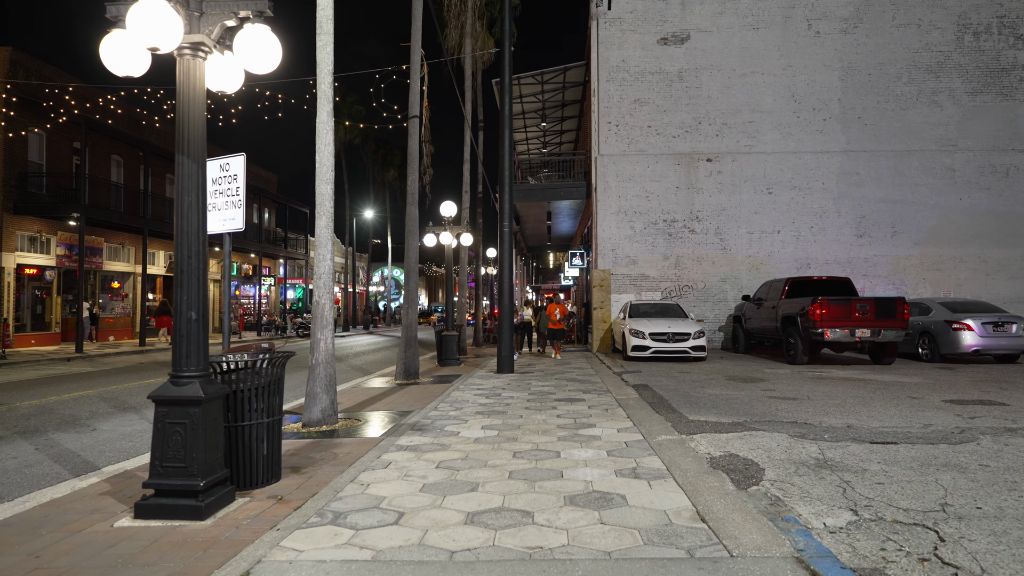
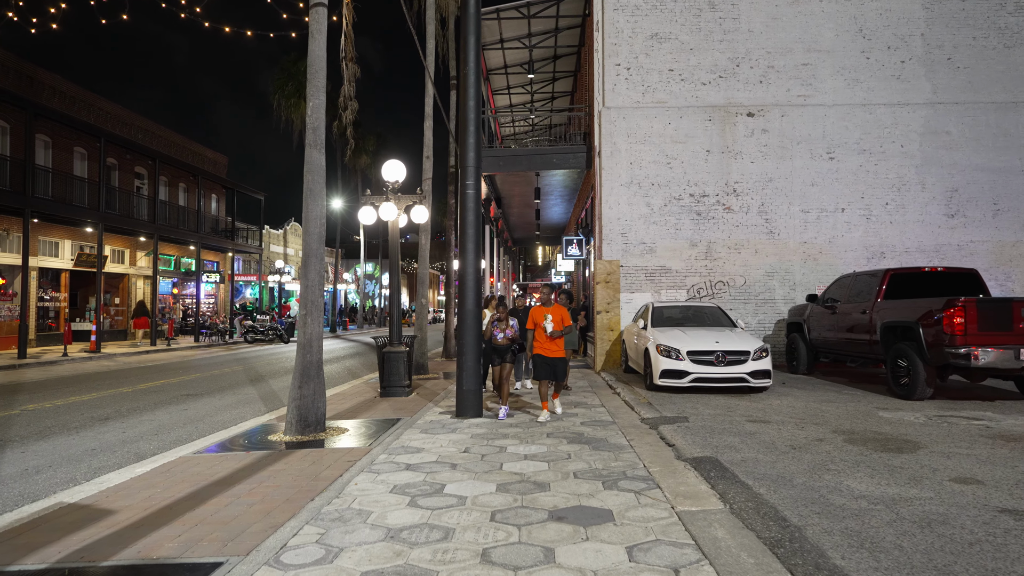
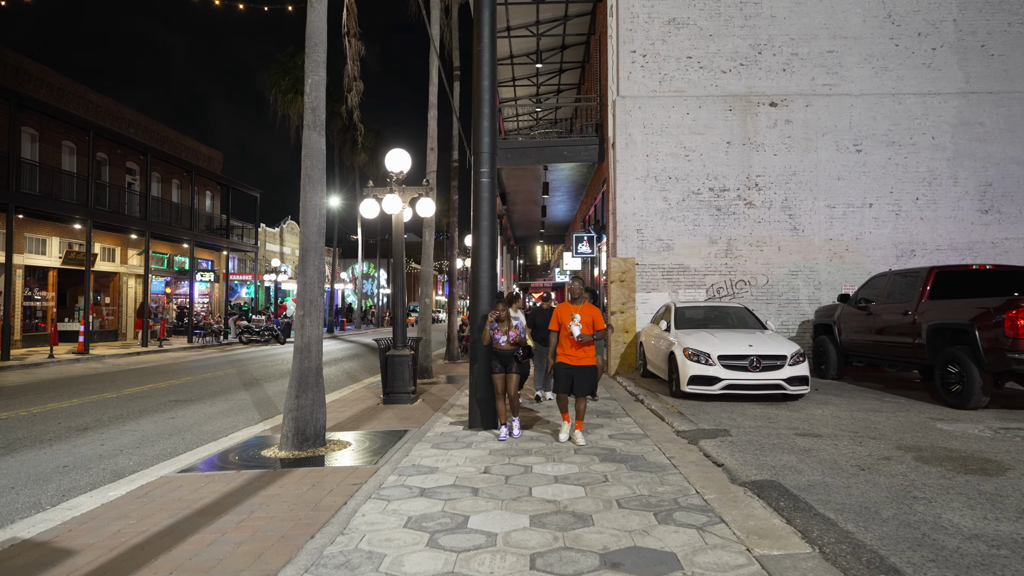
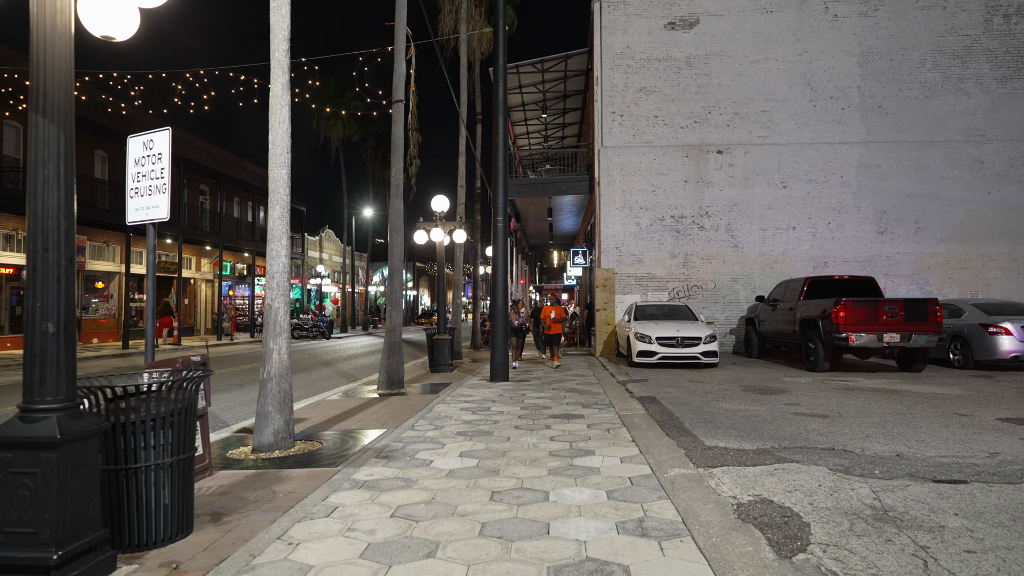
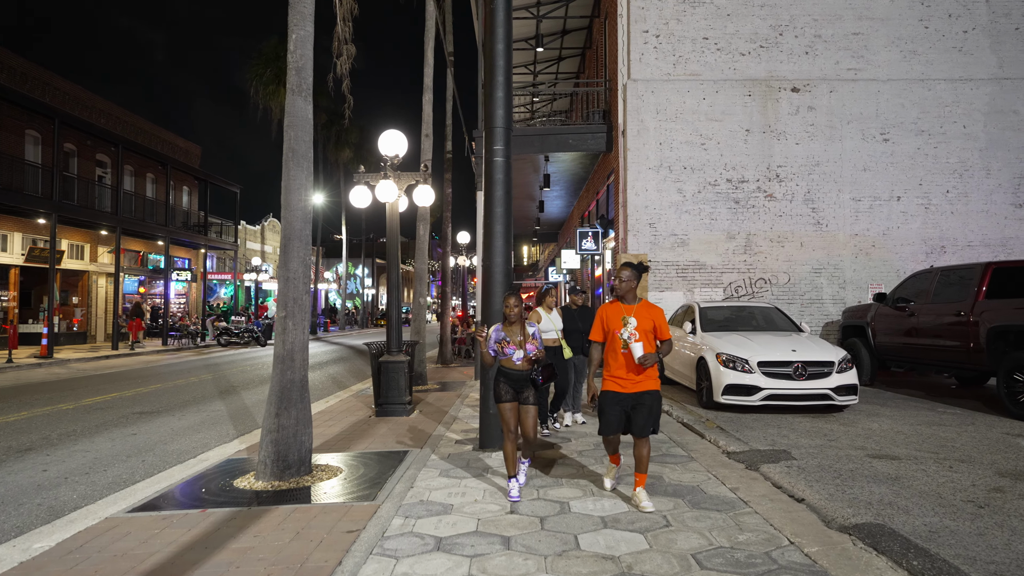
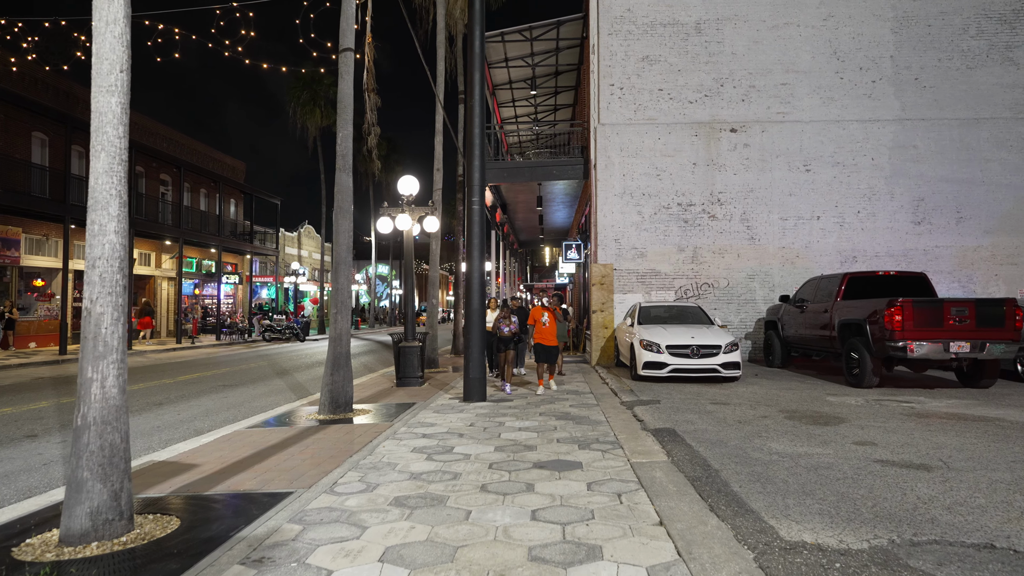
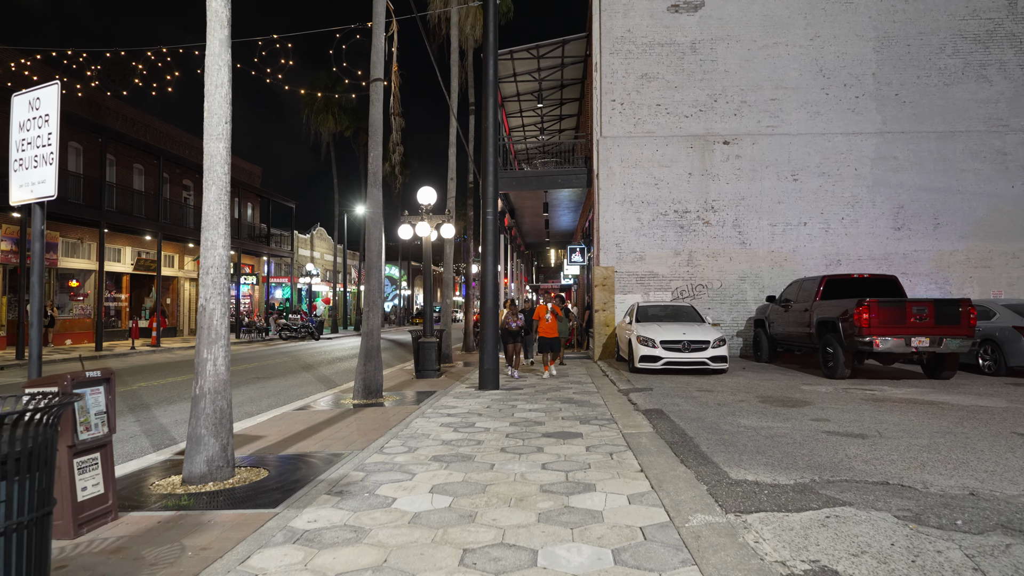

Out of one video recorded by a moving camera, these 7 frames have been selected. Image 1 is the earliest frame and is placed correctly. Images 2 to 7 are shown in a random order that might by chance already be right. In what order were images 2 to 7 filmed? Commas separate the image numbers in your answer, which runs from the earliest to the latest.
4, 7, 6, 2, 3, 5
